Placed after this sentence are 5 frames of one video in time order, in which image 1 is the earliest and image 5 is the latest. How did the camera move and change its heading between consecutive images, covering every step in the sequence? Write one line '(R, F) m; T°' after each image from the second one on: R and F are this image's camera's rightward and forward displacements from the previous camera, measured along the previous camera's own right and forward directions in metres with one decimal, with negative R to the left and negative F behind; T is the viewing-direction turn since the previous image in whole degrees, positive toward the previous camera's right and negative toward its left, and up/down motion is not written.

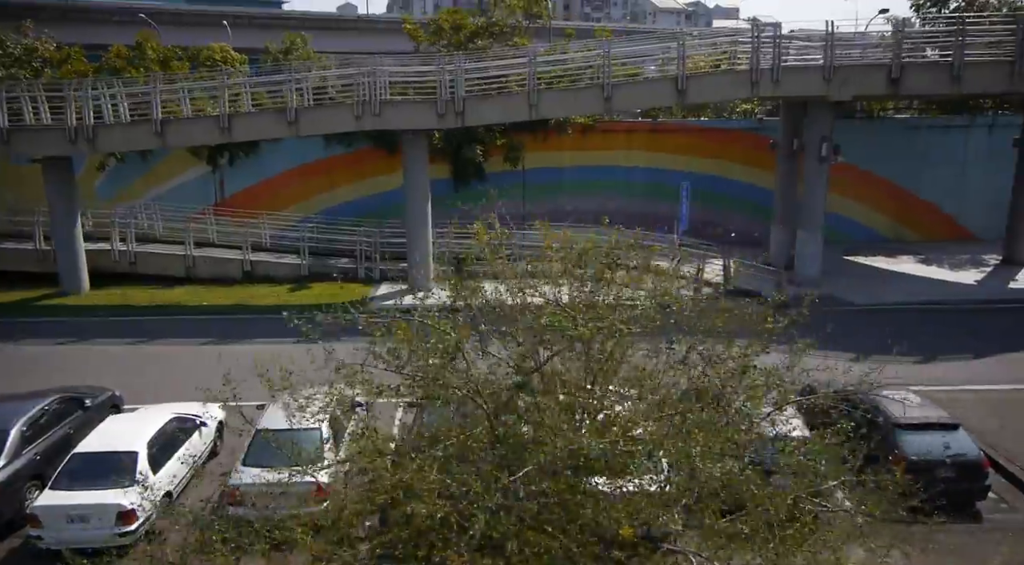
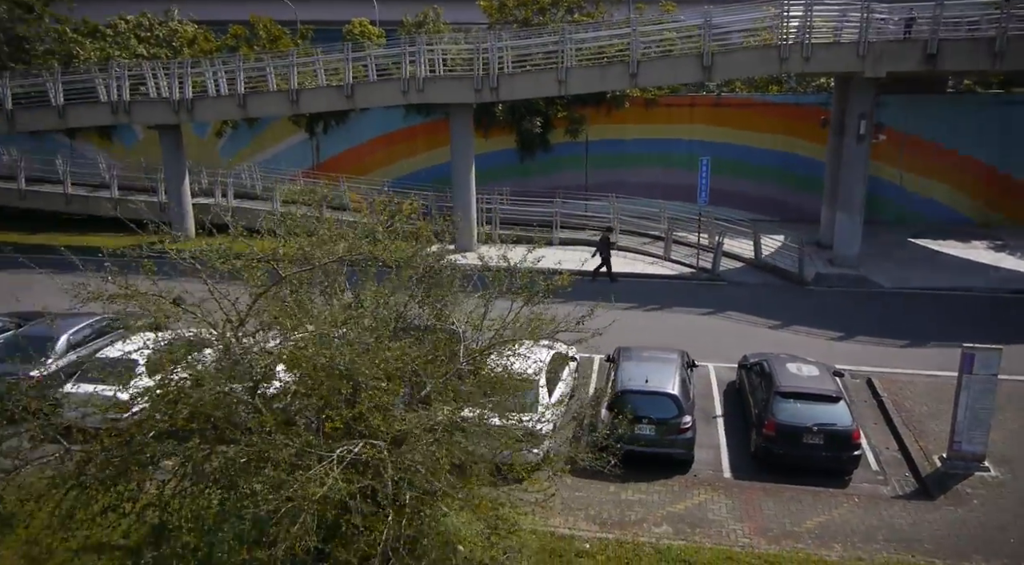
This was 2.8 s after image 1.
(+2.9, -0.9) m; -11°
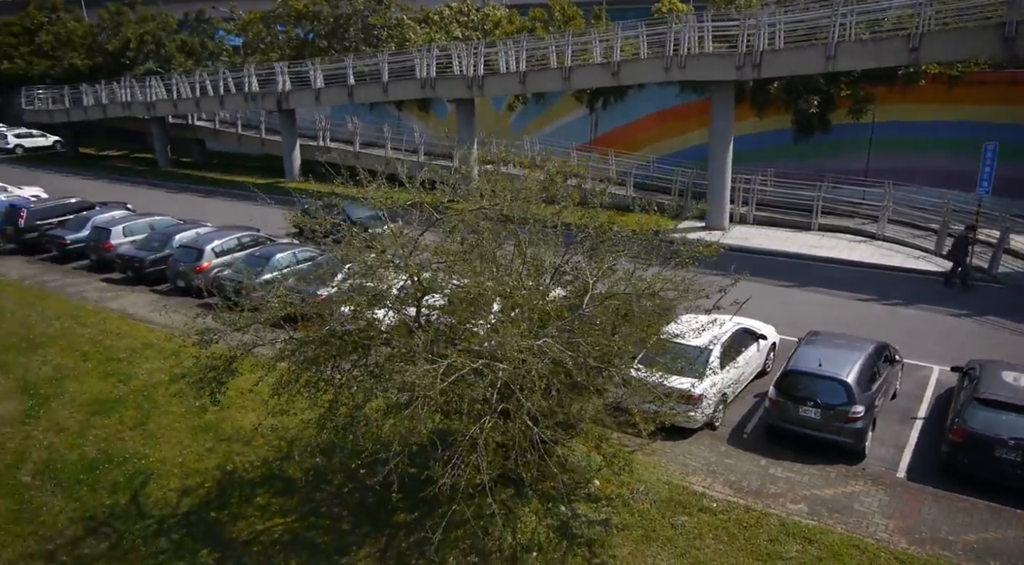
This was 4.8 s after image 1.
(+1.5, -0.4) m; -23°
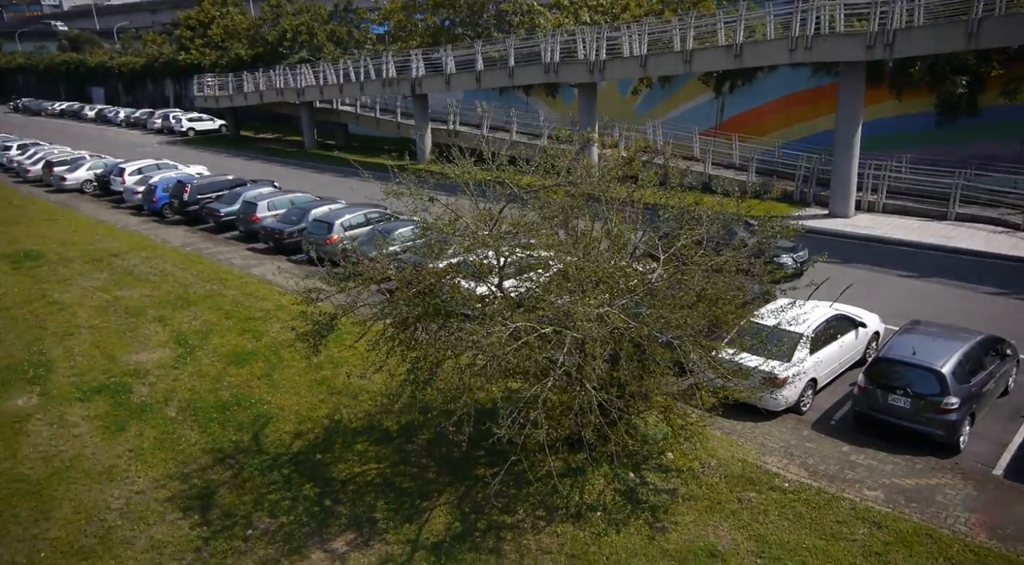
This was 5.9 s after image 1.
(+0.5, -0.3) m; -10°
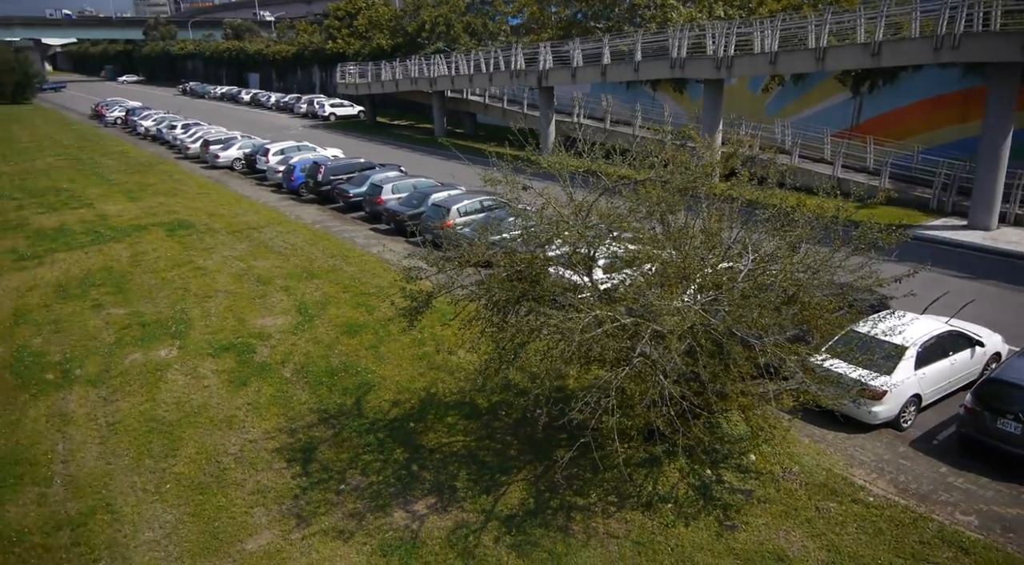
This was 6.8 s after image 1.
(+0.3, -0.2) m; -9°
